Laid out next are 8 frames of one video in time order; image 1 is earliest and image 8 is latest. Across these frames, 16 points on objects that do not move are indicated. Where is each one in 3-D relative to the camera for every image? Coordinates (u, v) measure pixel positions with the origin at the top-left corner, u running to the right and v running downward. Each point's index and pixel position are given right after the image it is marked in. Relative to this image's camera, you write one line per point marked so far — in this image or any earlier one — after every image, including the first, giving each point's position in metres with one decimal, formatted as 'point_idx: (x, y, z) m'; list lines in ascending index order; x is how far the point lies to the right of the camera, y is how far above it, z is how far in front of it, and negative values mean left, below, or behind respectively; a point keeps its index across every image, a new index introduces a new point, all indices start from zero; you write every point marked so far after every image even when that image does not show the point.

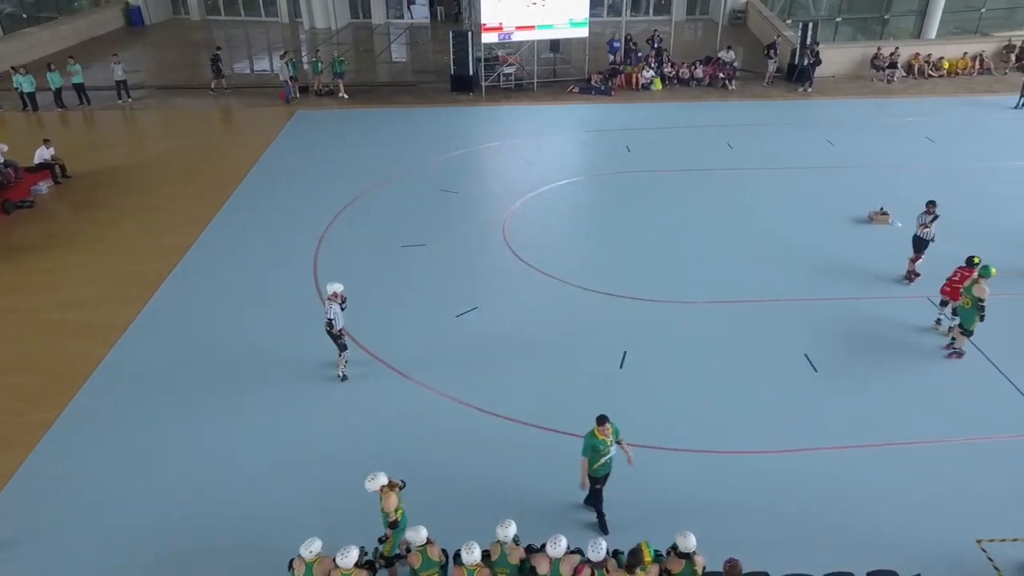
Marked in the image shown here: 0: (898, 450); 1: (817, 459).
0: (+4.0, -1.8, +9.3) m
1: (+3.1, -1.9, +9.2) m
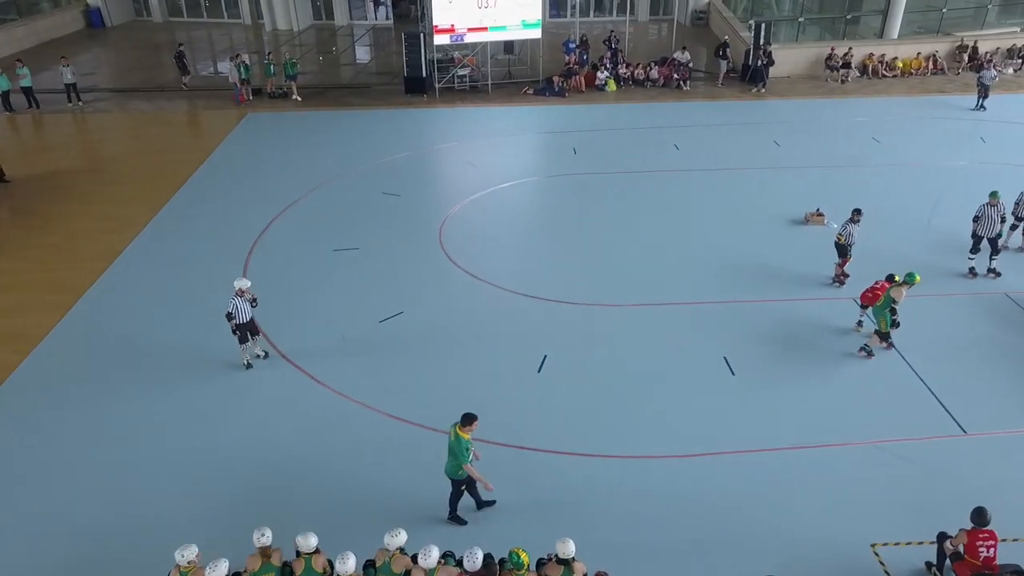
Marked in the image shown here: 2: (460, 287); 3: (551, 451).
0: (+3.1, -1.8, +9.3) m
1: (+2.2, -1.9, +9.2) m
2: (-0.9, -0.1, +12.9) m
3: (+0.3, -1.8, +9.5) m
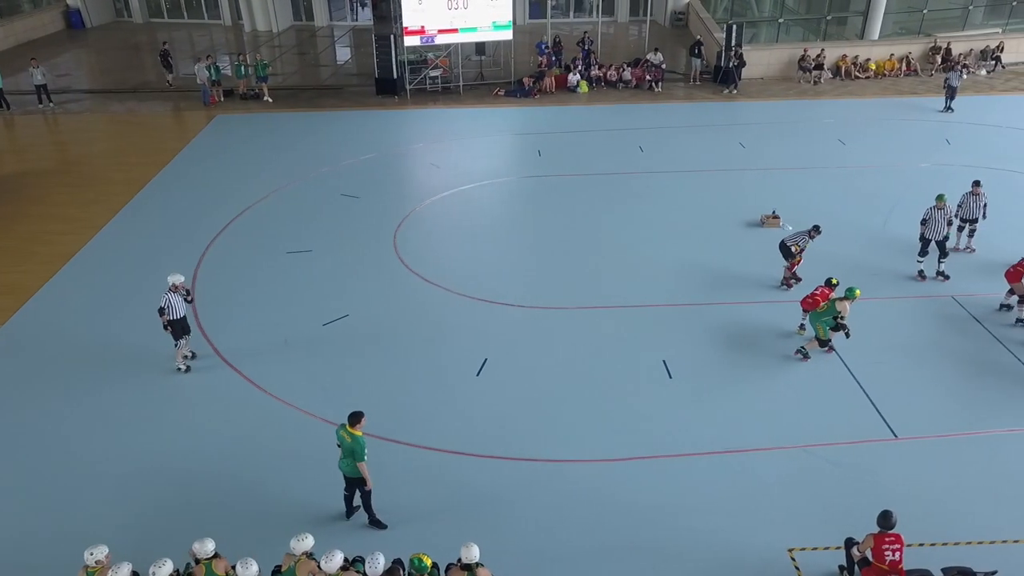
0: (+2.3, -1.8, +9.3) m
1: (+1.4, -1.9, +9.2) m
2: (-1.6, -0.1, +12.9) m
3: (-0.4, -1.8, +9.5) m
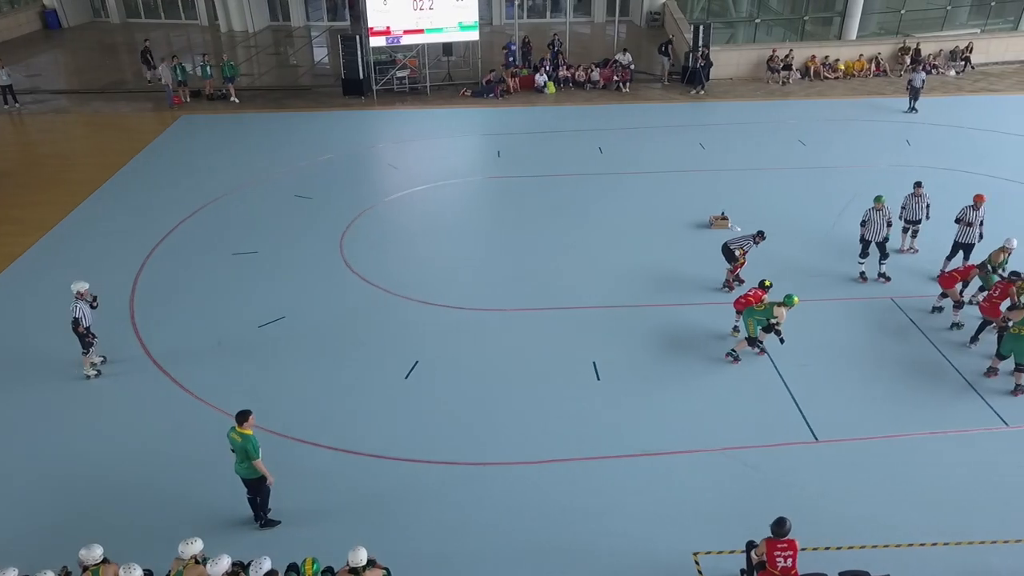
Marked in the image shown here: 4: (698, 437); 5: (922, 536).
0: (+1.5, -1.9, +9.3) m
1: (+0.6, -2.0, +9.2) m
2: (-2.5, -0.1, +12.9) m
3: (-1.2, -1.9, +9.5) m
4: (+2.1, -1.7, +9.7) m
5: (+3.8, -2.3, +8.1) m
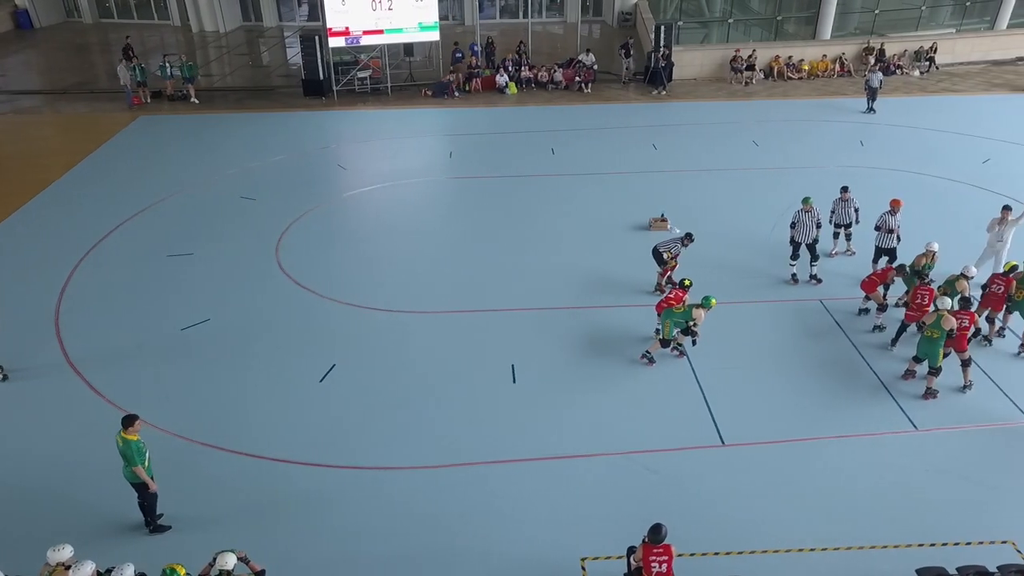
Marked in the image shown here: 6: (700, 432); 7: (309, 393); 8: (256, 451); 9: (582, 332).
0: (+0.5, -1.9, +9.3) m
1: (-0.4, -2.0, +9.2) m
2: (-3.5, -0.1, +12.9) m
3: (-2.3, -1.9, +9.4) m
4: (+1.0, -1.7, +9.6) m
5: (+2.8, -2.4, +8.1) m
6: (+2.1, -1.6, +9.7) m
7: (-2.5, -1.3, +10.6) m
8: (-2.8, -1.8, +9.6) m
9: (+1.0, -0.6, +11.8) m
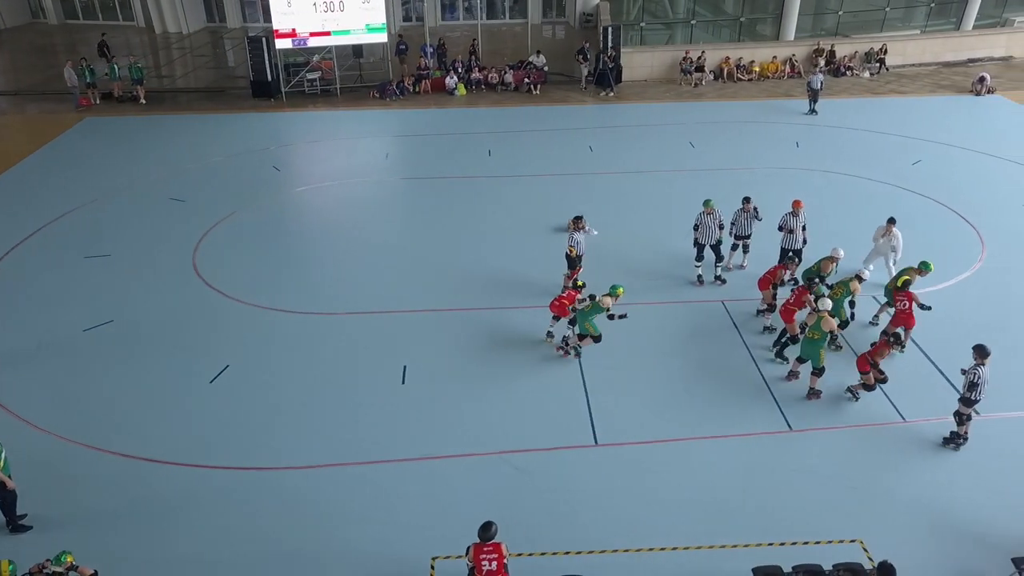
0: (-0.9, -1.9, +9.4) m
1: (-1.8, -2.0, +9.2) m
2: (-4.8, -0.2, +12.9) m
3: (-3.6, -1.9, +9.5) m
4: (-0.3, -1.7, +9.7) m
5: (+1.5, -2.4, +8.2) m
6: (+0.8, -1.6, +9.7) m
7: (-3.8, -1.3, +10.7) m
8: (-4.1, -1.8, +9.7) m
9: (-0.4, -0.6, +11.9) m
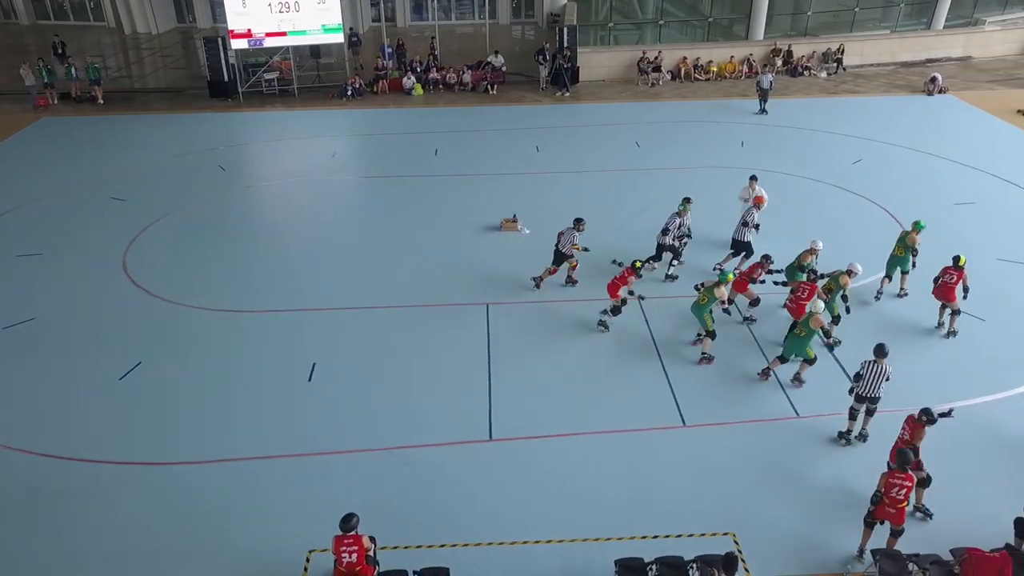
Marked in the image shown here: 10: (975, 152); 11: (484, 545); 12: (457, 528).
0: (-2.0, -1.9, +9.5) m
1: (-2.9, -2.0, +9.4) m
2: (-5.9, -0.1, +13.1) m
3: (-4.7, -1.9, +9.6) m
4: (-1.4, -1.7, +9.8) m
5: (+0.3, -2.4, +8.3) m
6: (-0.4, -1.6, +9.9) m
7: (-4.9, -1.3, +10.8) m
8: (-5.3, -1.8, +9.8) m
9: (-1.5, -0.6, +12.0) m
10: (+9.6, +2.8, +18.0) m
11: (-0.2, -2.4, +8.2) m
12: (-0.4, -2.3, +8.4) m
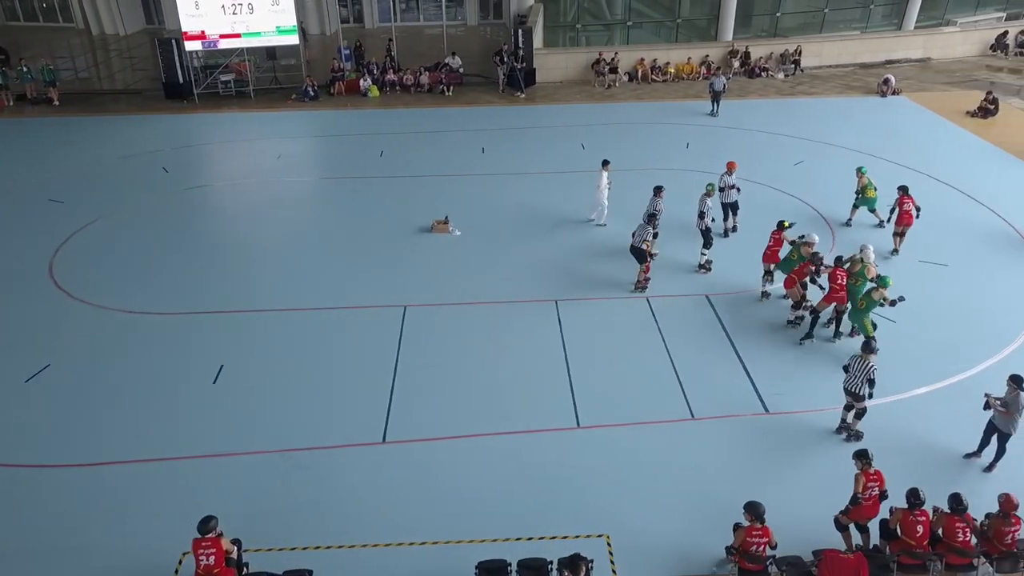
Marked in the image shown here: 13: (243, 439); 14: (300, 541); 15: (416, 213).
0: (-3.1, -1.9, +9.5) m
1: (-4.0, -2.0, +9.4) m
2: (-7.1, -0.2, +13.1) m
3: (-5.8, -1.9, +9.7) m
4: (-2.6, -1.7, +9.9) m
5: (-0.8, -2.4, +8.3) m
6: (-1.5, -1.6, +9.9) m
7: (-6.1, -1.3, +10.8) m
8: (-6.4, -1.8, +9.8) m
9: (-2.6, -0.6, +12.0) m
10: (+8.4, +2.8, +18.0) m
11: (-1.3, -2.5, +8.3) m
12: (-1.6, -2.4, +8.5) m
13: (-2.9, -1.8, +9.9) m
14: (-1.9, -2.4, +8.3) m
15: (-1.7, +1.5, +16.0) m
